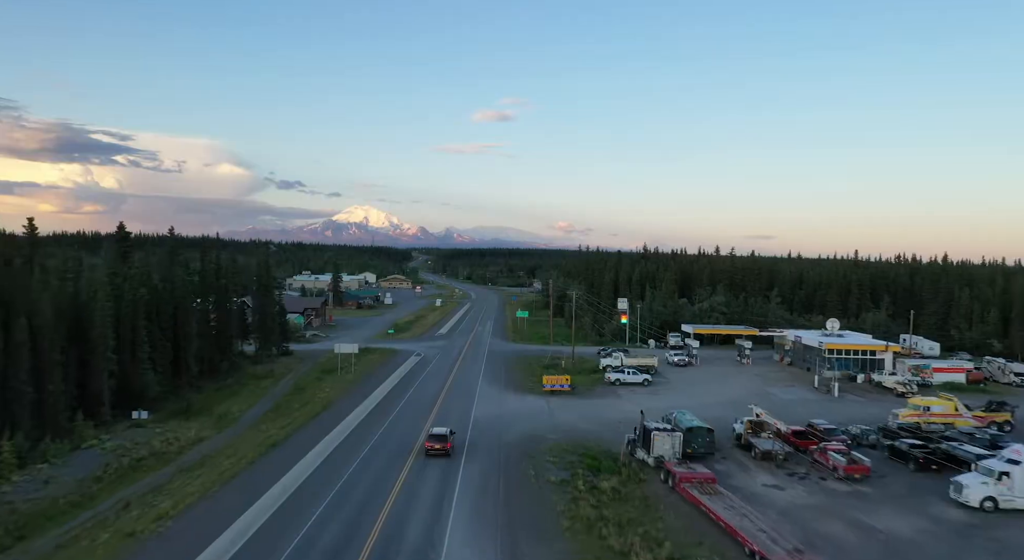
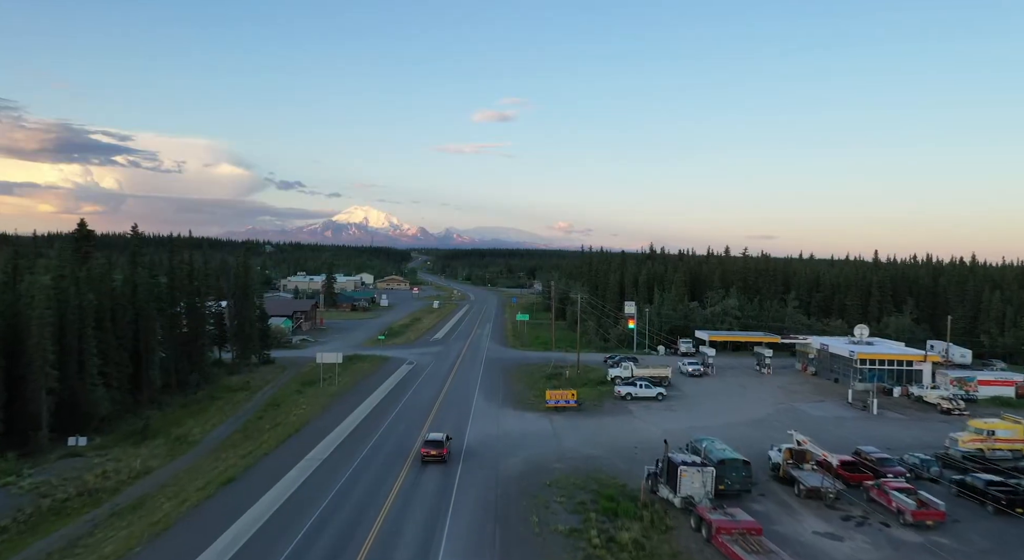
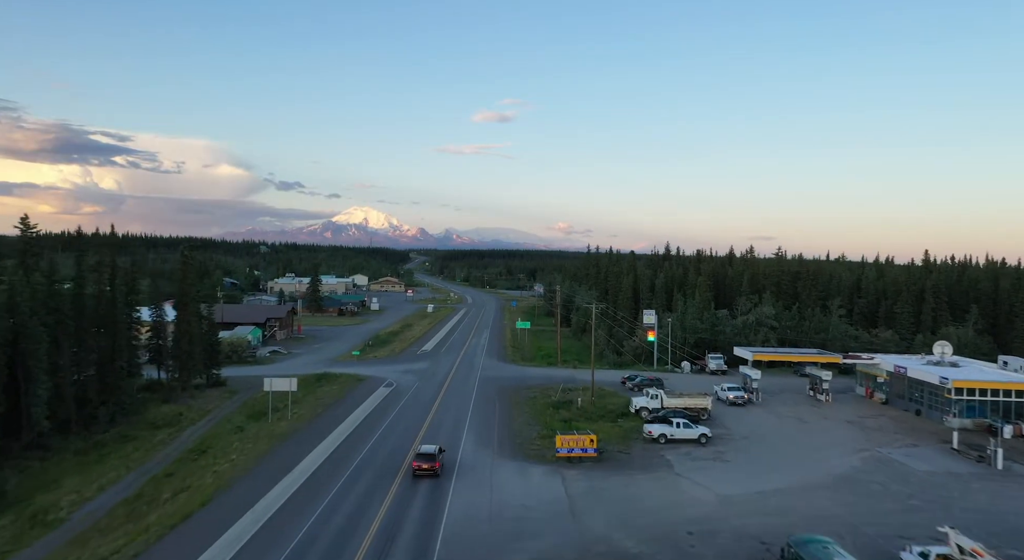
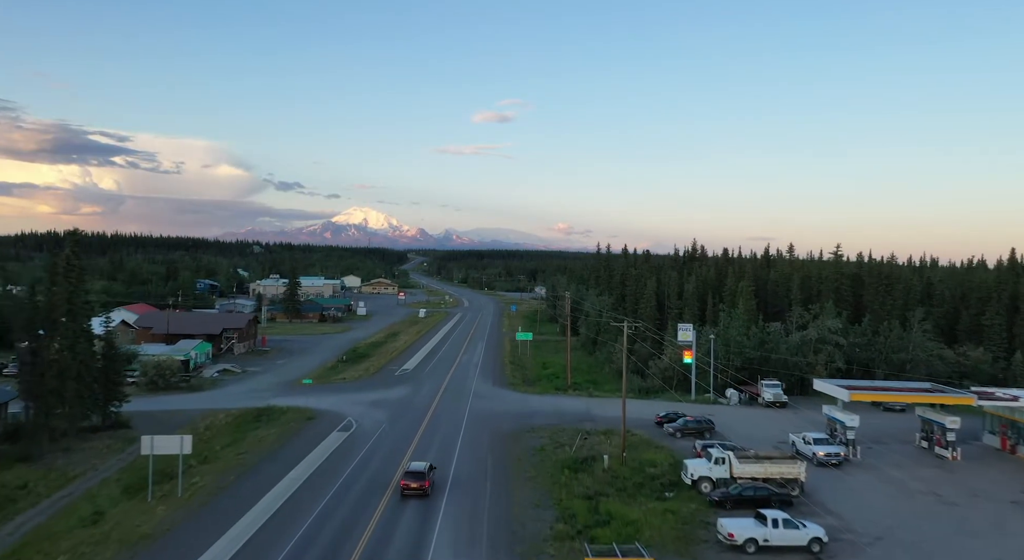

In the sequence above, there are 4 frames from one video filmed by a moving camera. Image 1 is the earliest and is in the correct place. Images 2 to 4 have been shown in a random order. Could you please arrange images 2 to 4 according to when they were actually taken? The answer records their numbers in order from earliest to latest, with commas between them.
2, 3, 4
